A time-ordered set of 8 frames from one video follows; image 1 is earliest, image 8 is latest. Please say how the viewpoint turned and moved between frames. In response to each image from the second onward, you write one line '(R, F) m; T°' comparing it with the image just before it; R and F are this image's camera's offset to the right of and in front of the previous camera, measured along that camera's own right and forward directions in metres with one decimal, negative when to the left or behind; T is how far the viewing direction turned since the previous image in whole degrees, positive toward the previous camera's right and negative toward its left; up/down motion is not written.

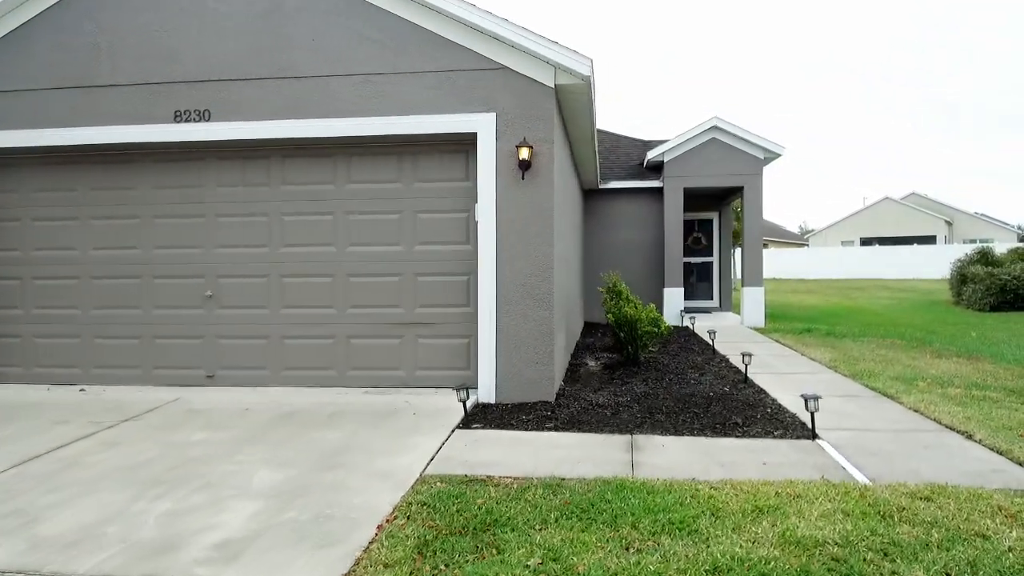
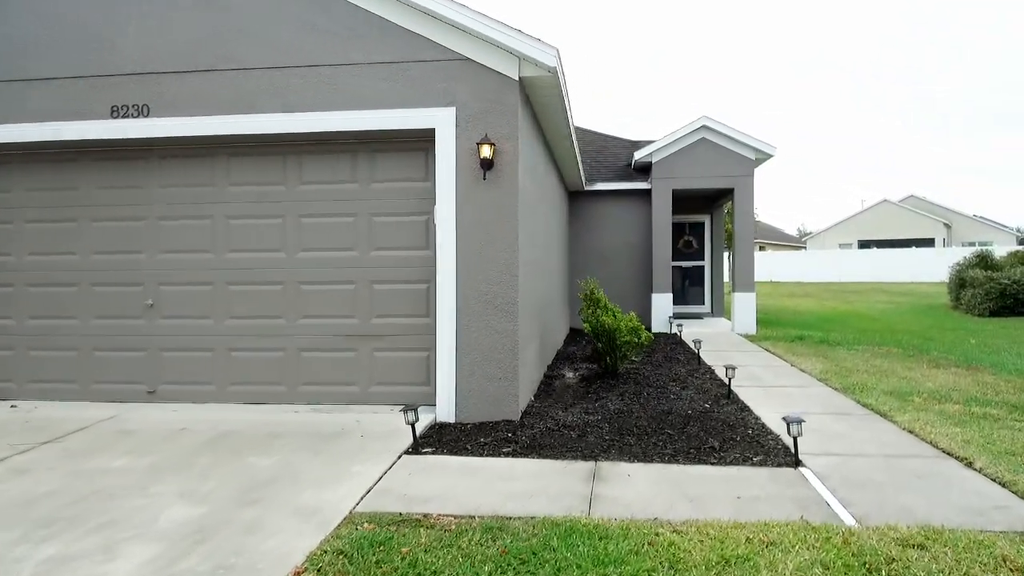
(+0.3, +0.4) m; 0°
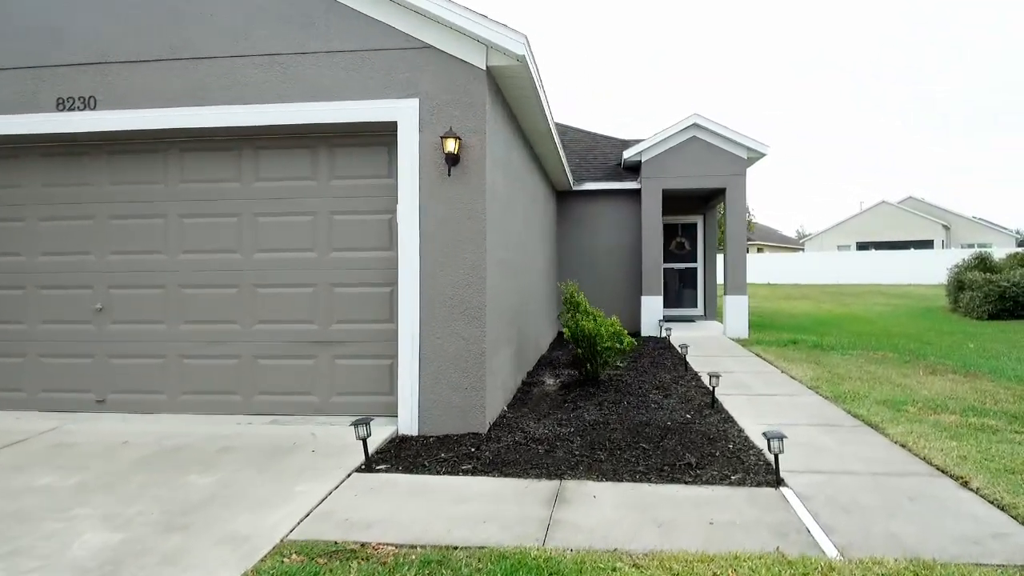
(+0.2, +0.3) m; 0°
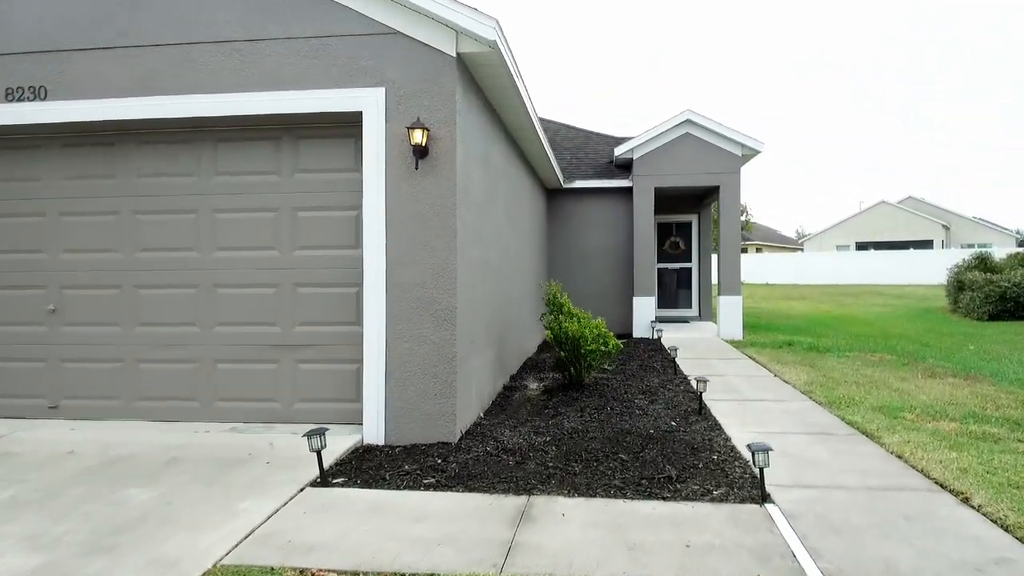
(+0.2, +0.3) m; 0°
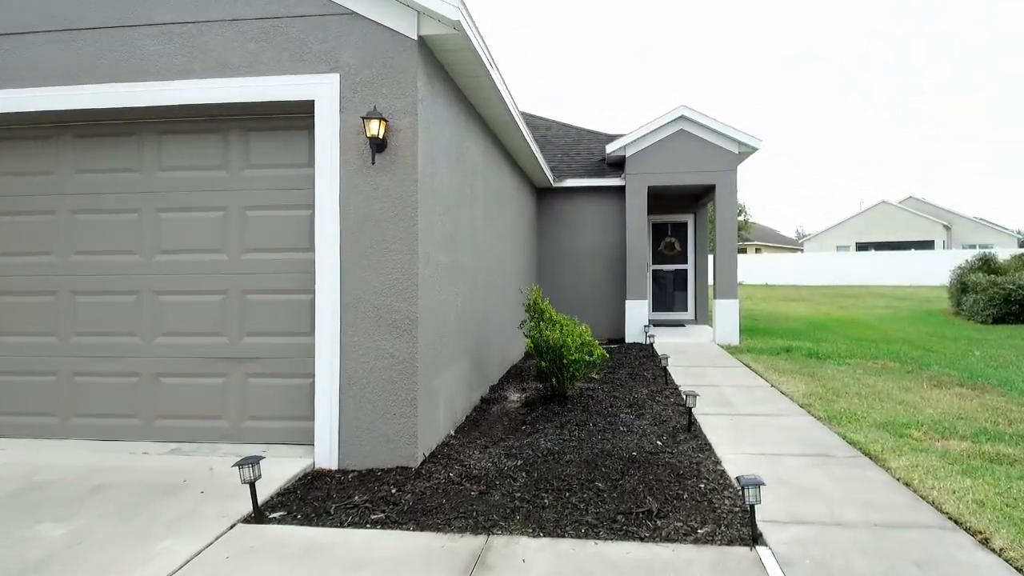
(+0.2, +0.4) m; 0°
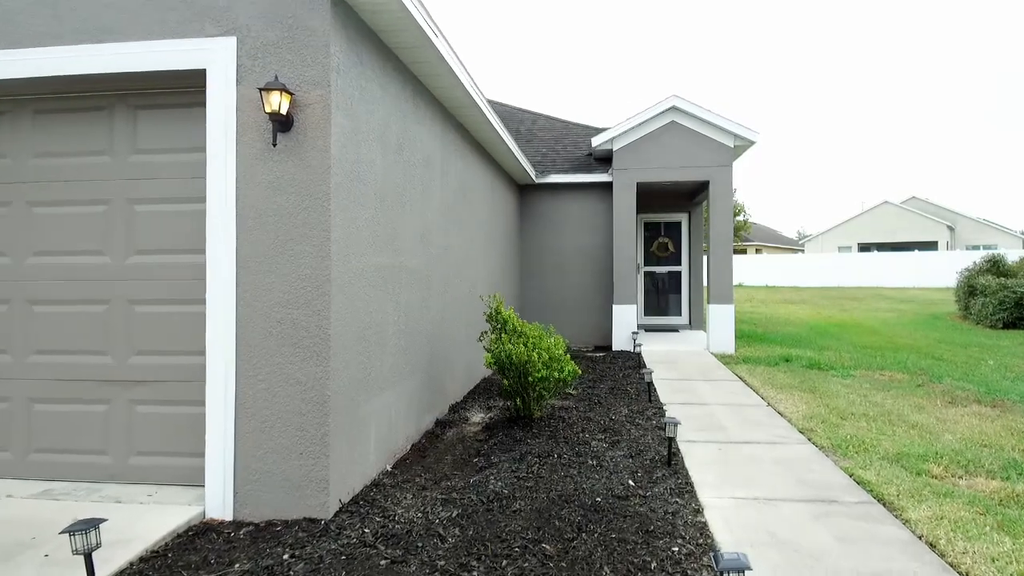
(+0.3, +0.7) m; 0°
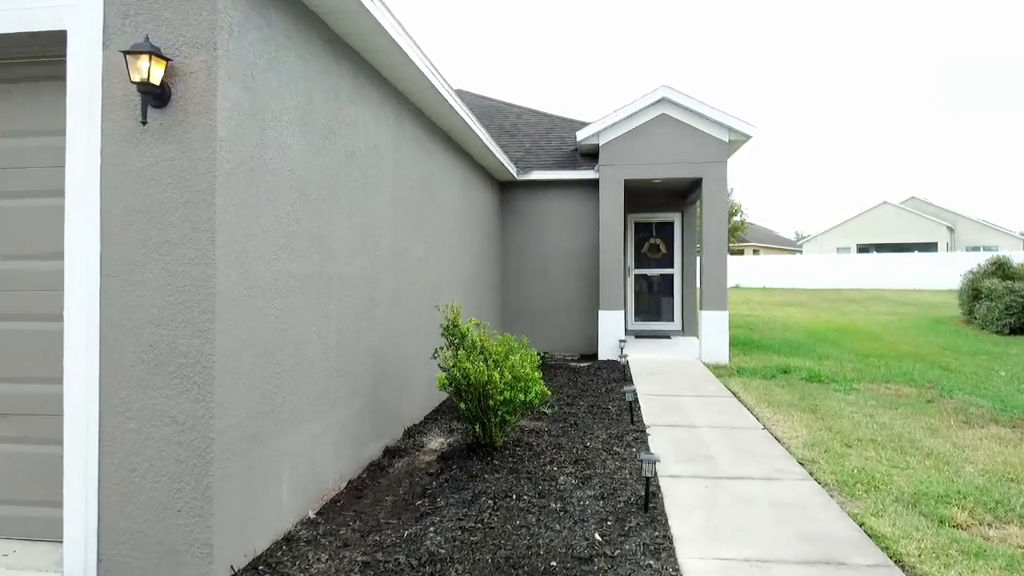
(+0.2, +0.6) m; 0°
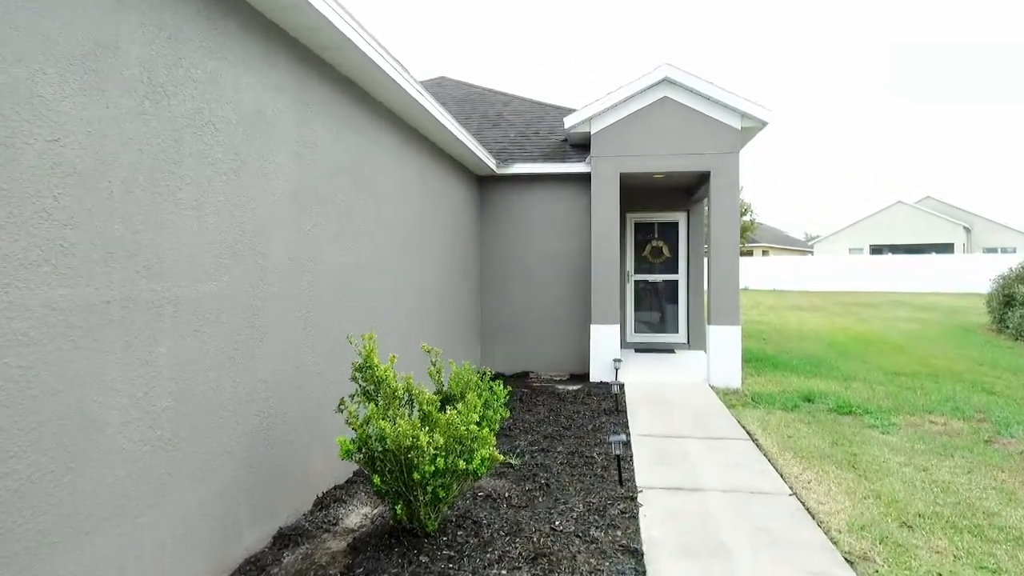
(+0.3, +1.2) m; -1°
